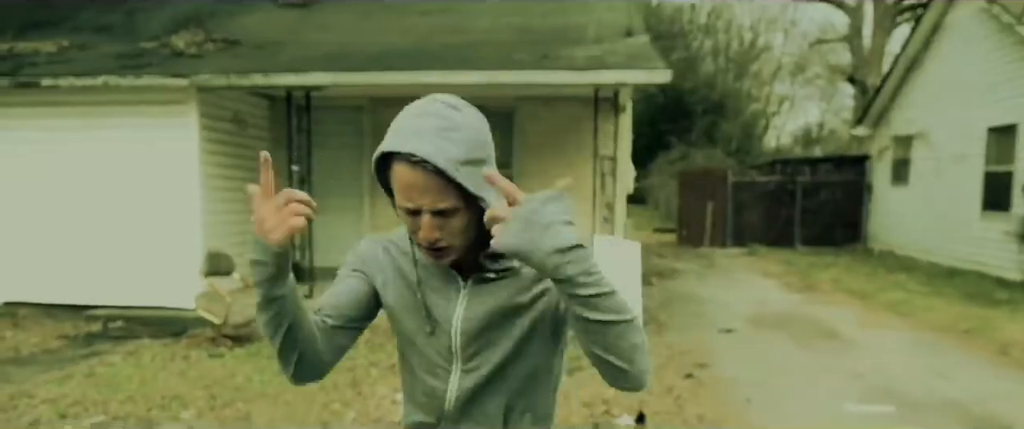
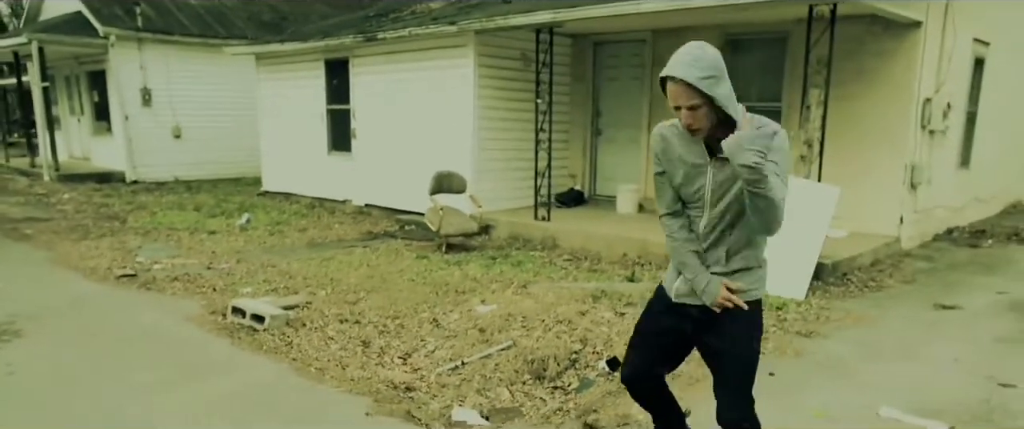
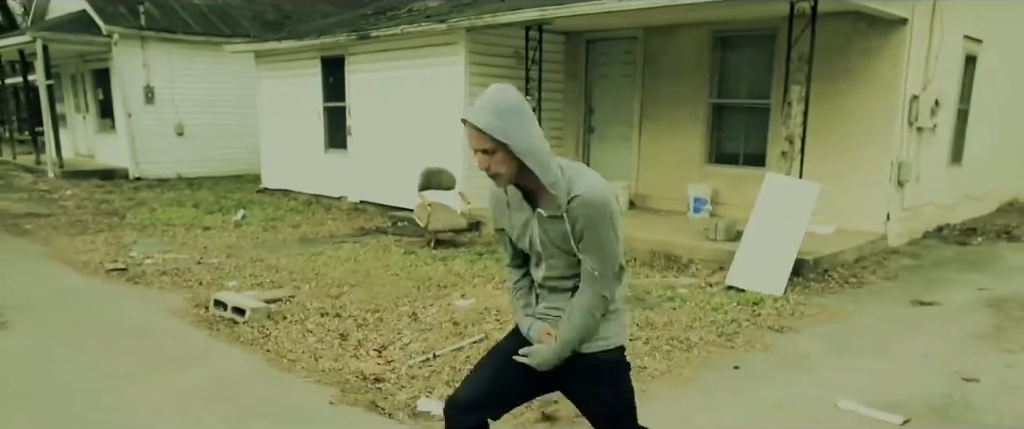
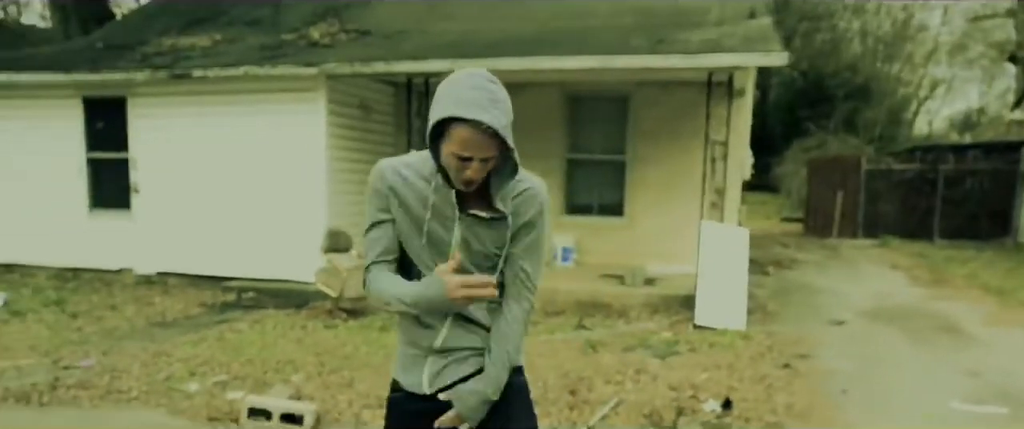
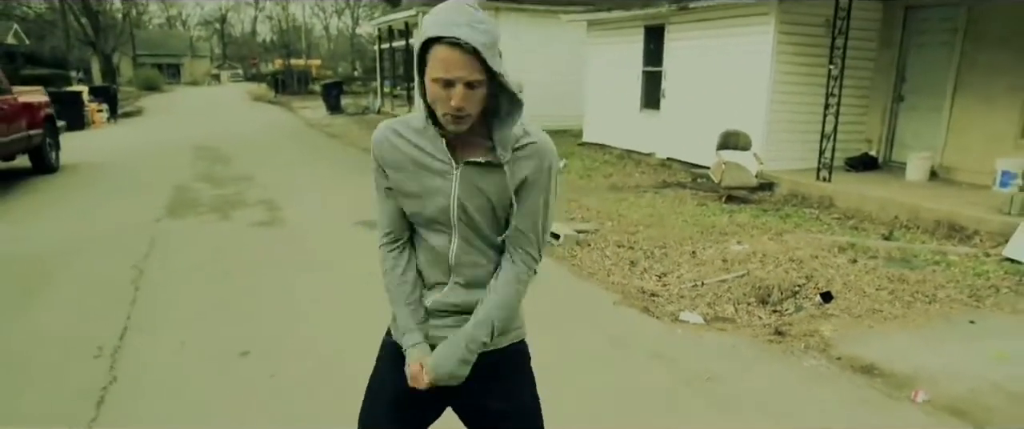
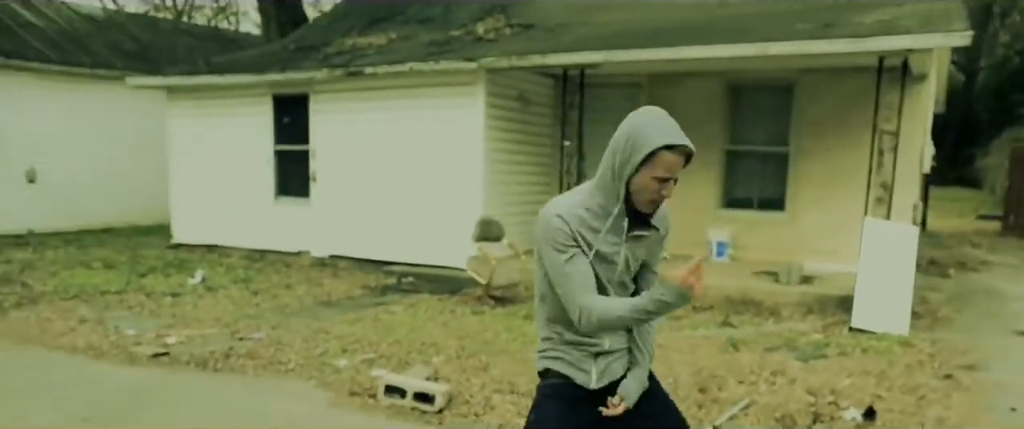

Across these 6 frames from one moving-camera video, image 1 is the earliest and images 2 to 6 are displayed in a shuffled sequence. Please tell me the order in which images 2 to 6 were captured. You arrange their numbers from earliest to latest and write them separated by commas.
4, 6, 2, 3, 5
